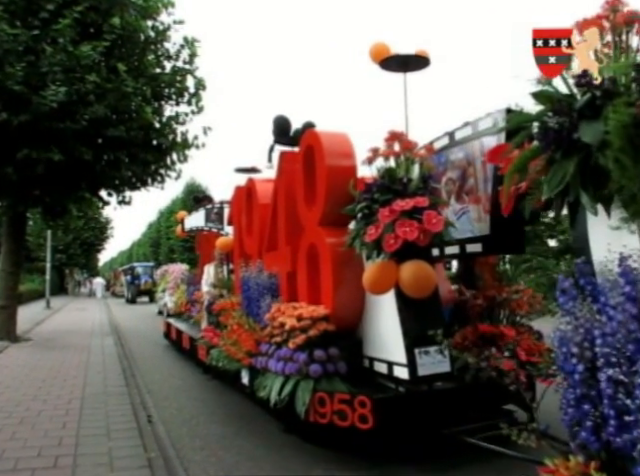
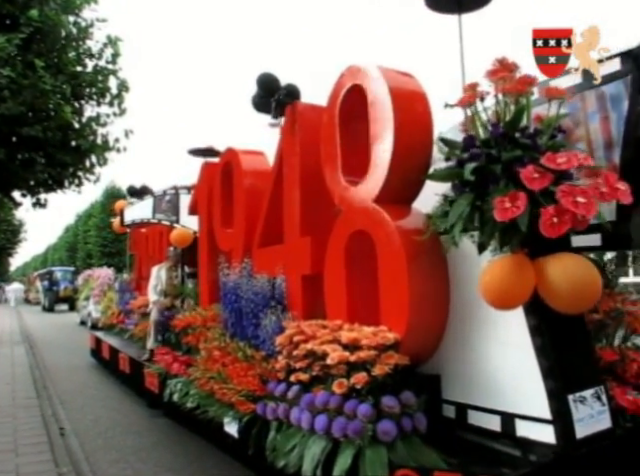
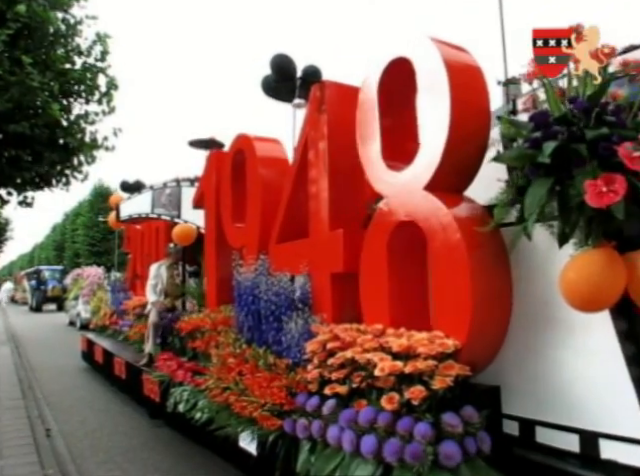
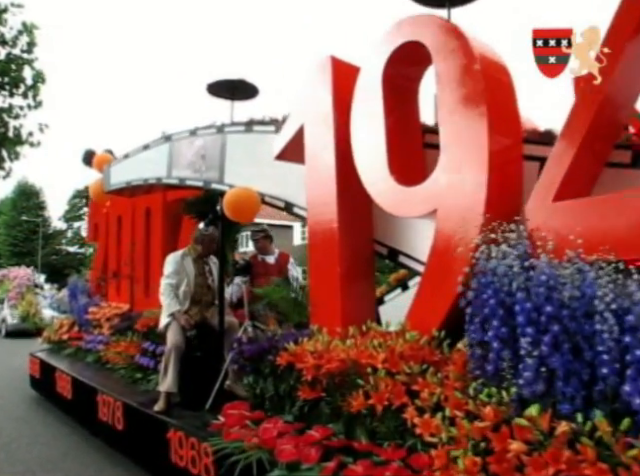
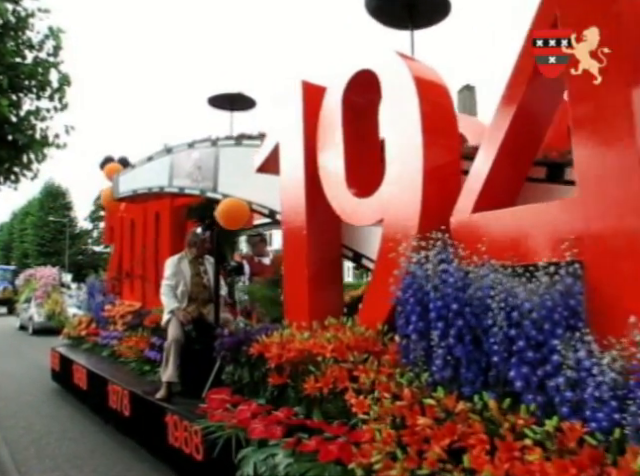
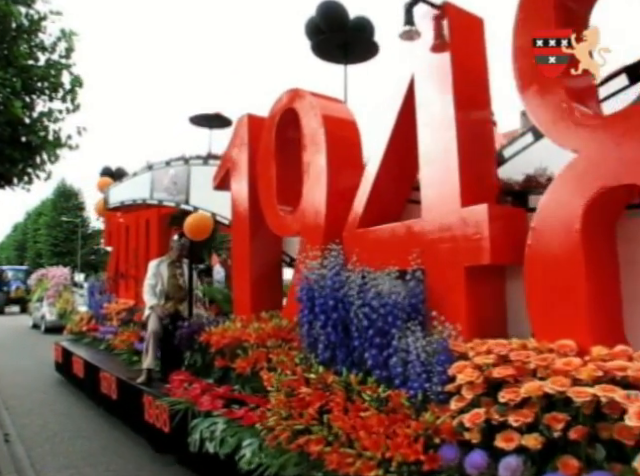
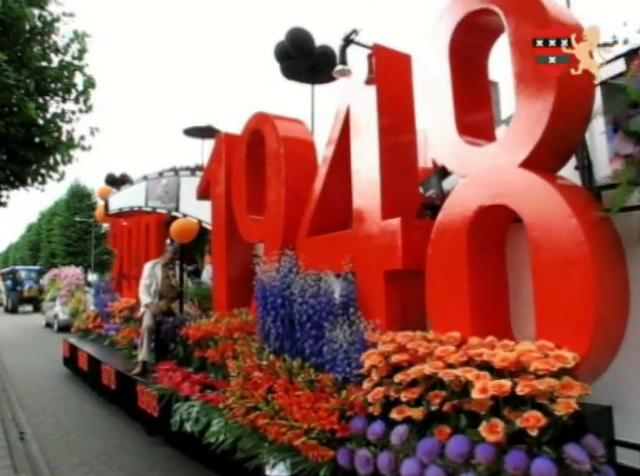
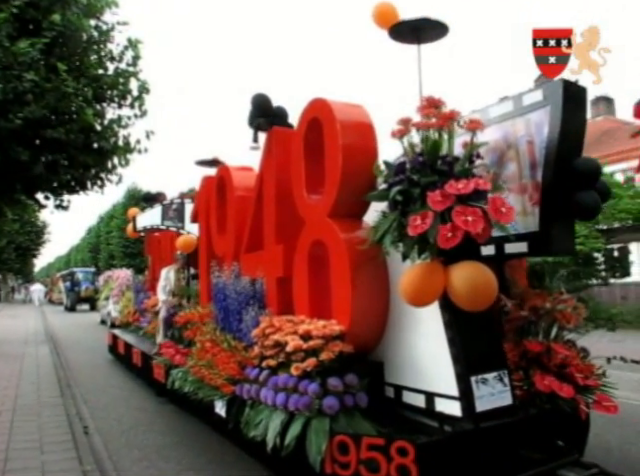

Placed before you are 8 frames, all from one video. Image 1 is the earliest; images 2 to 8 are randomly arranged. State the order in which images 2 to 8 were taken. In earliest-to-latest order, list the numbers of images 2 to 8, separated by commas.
8, 2, 3, 7, 6, 5, 4
